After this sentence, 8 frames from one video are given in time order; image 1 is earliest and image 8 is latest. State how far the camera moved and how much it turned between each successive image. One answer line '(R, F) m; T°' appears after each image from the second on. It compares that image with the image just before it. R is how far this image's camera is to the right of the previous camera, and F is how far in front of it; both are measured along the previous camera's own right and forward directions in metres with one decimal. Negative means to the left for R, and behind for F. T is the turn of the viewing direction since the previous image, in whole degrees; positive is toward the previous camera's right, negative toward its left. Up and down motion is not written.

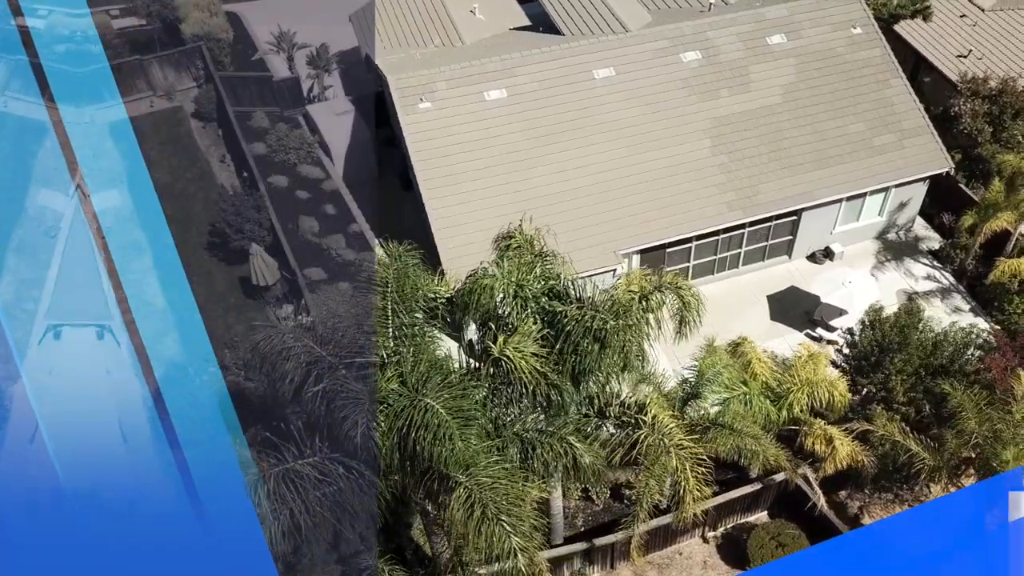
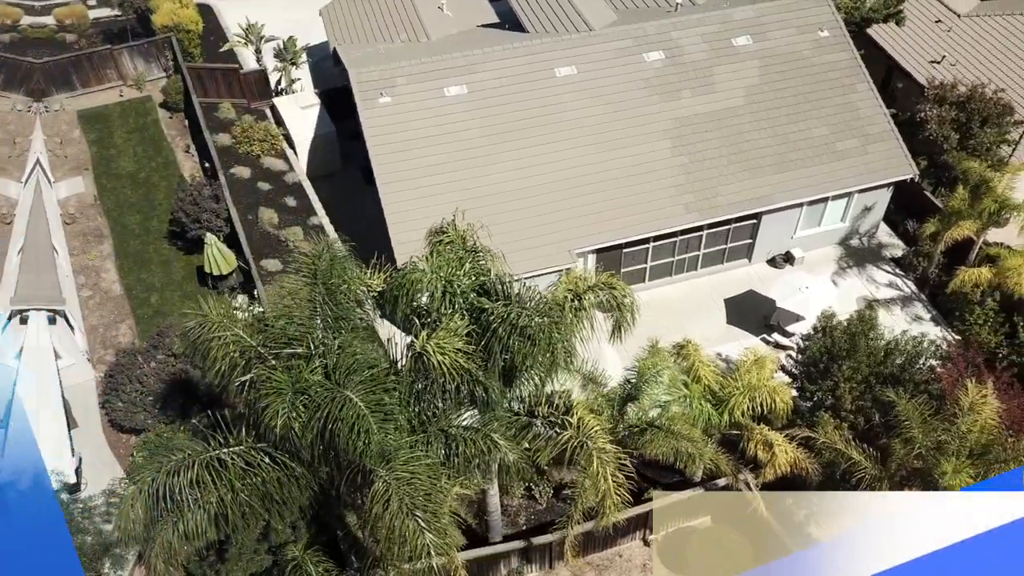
(+1.1, +0.2) m; 0°
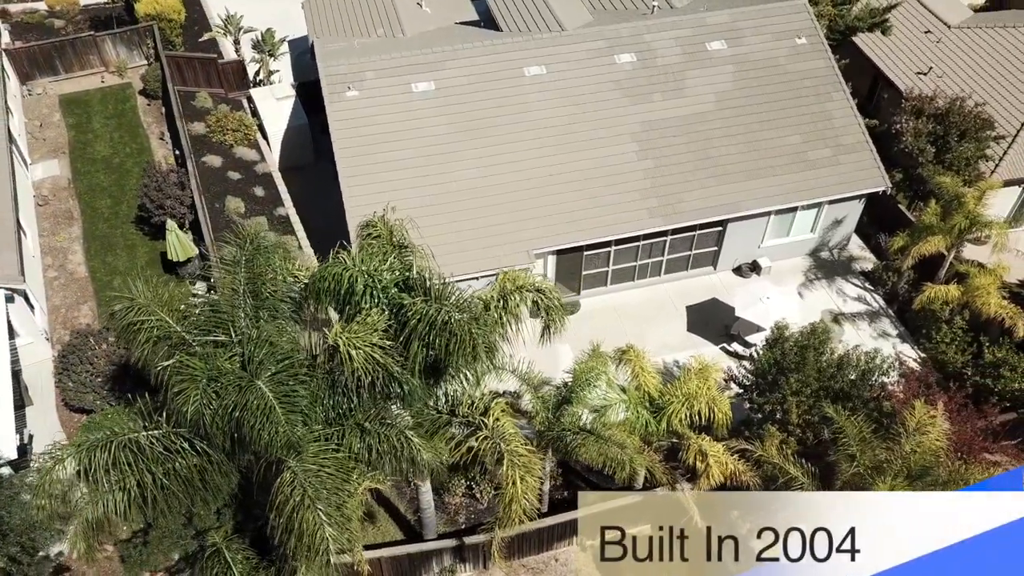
(+1.2, +0.2) m; -1°
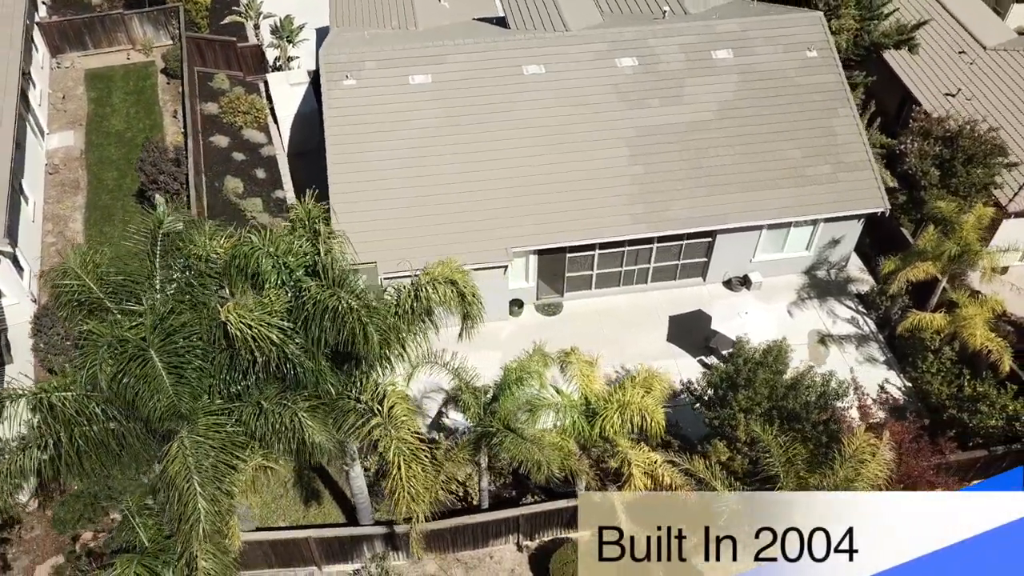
(+2.0, 0.0) m; -4°
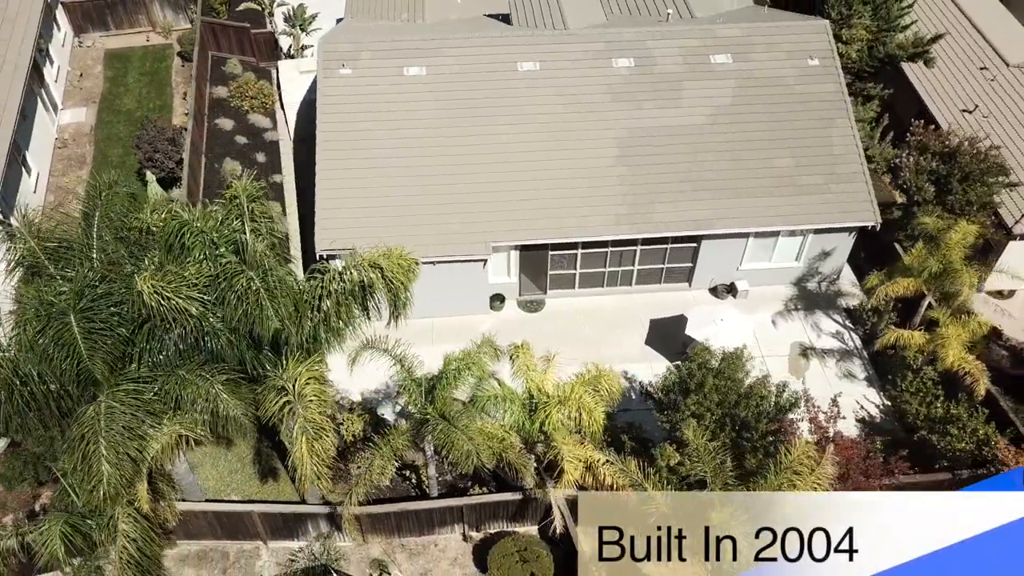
(+1.7, -0.1) m; -3°
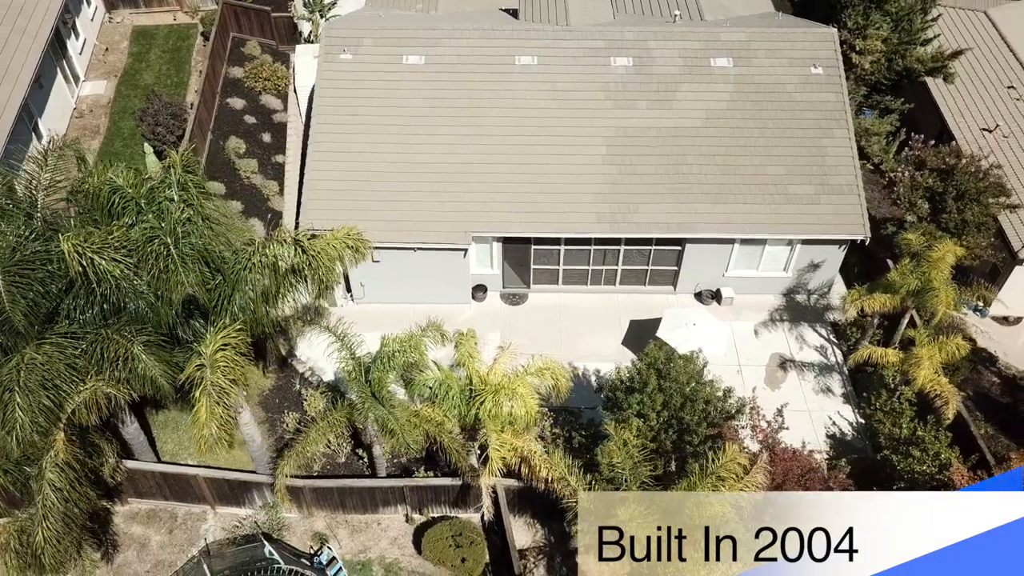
(+1.9, -0.1) m; -4°
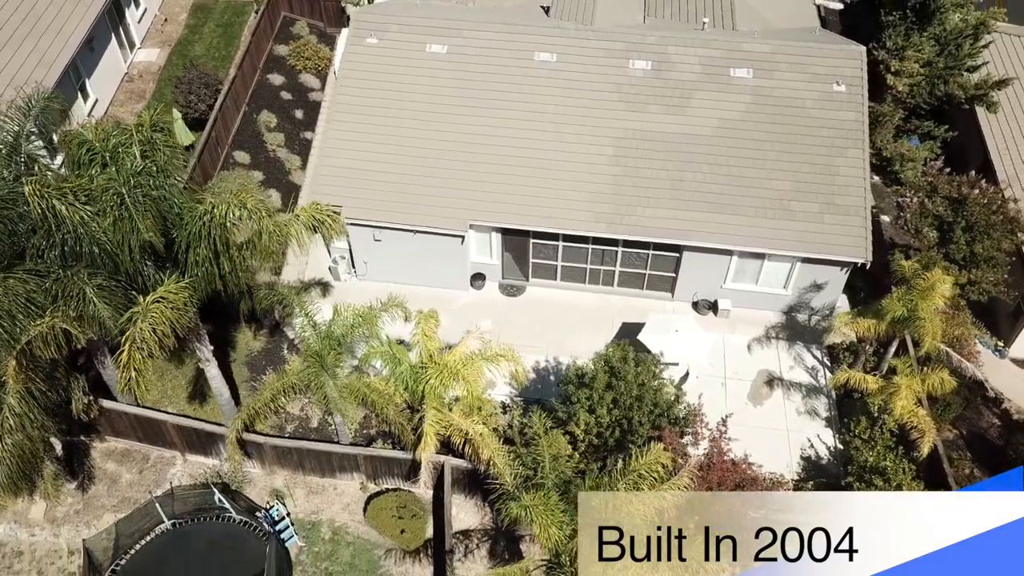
(+2.1, -0.2) m; -5°
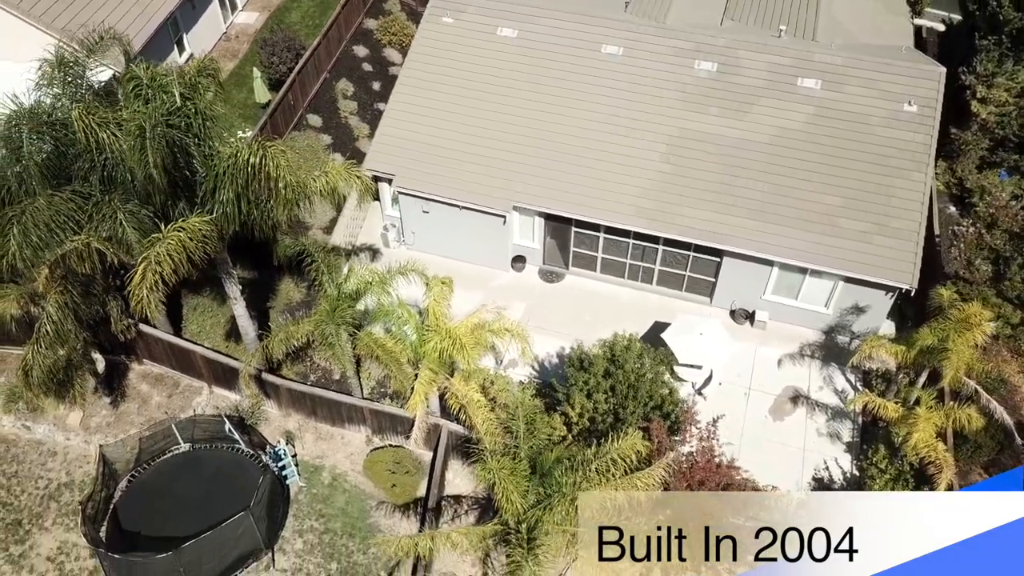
(+1.7, -0.3) m; -7°
